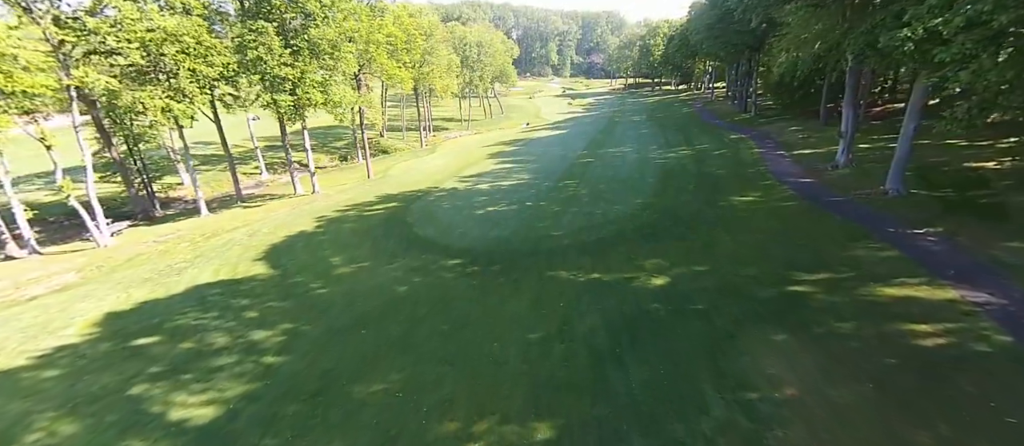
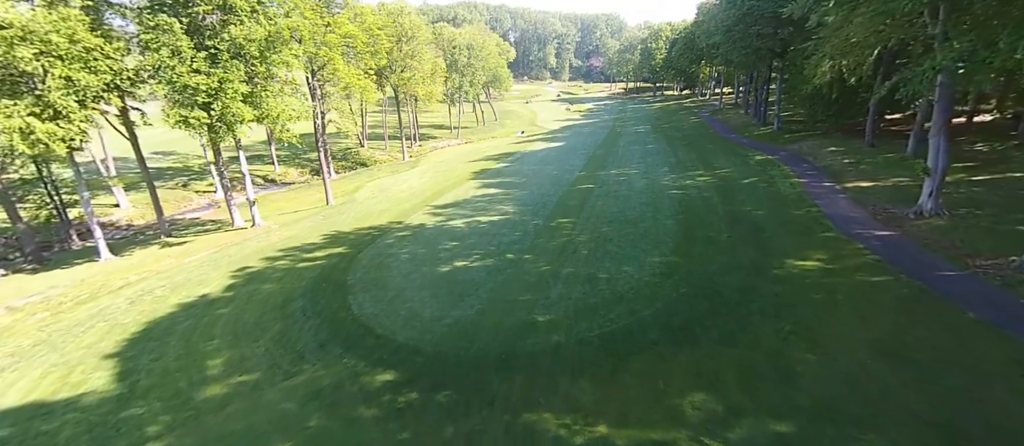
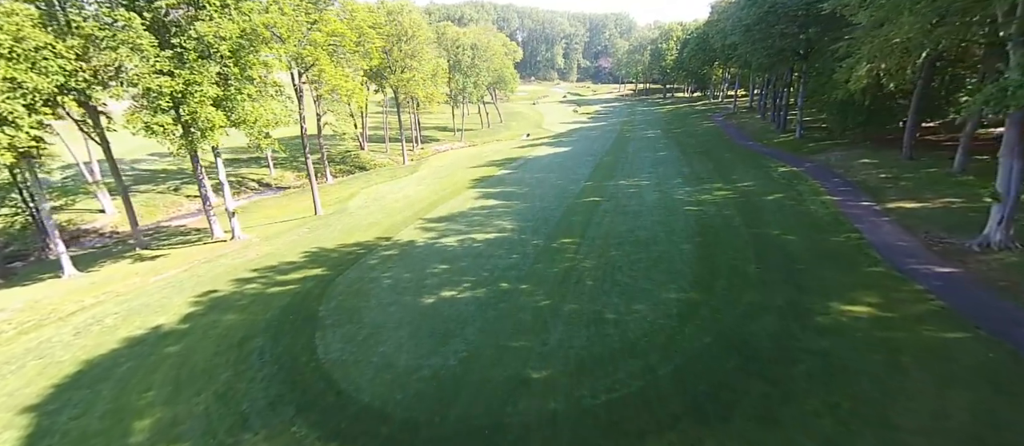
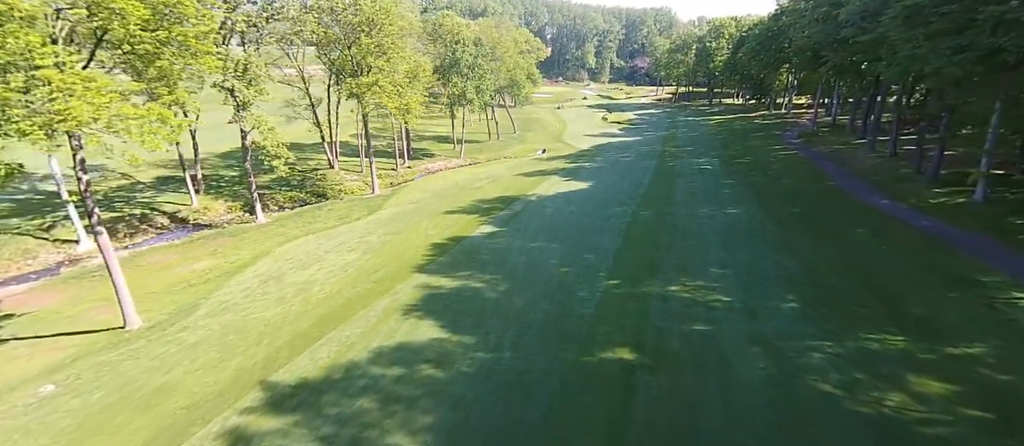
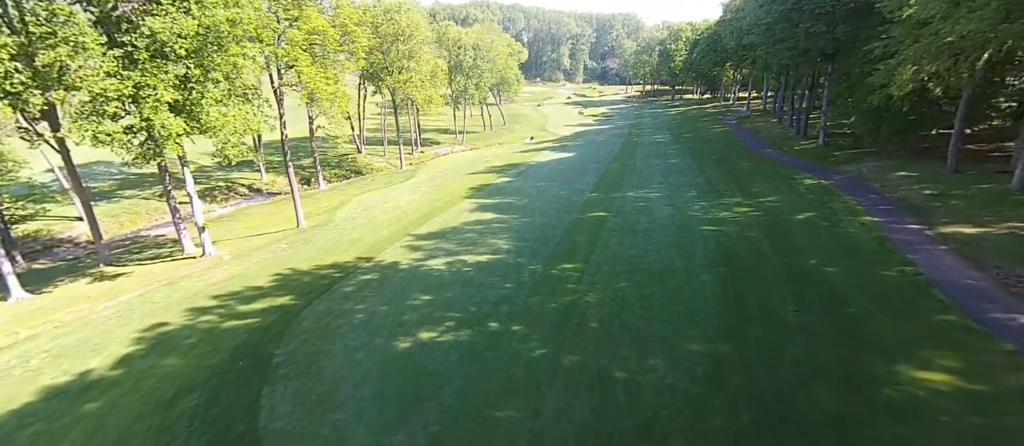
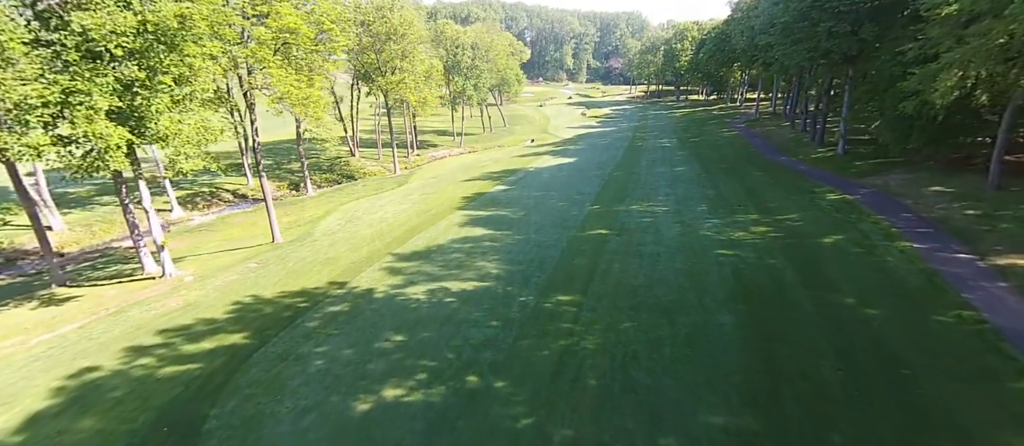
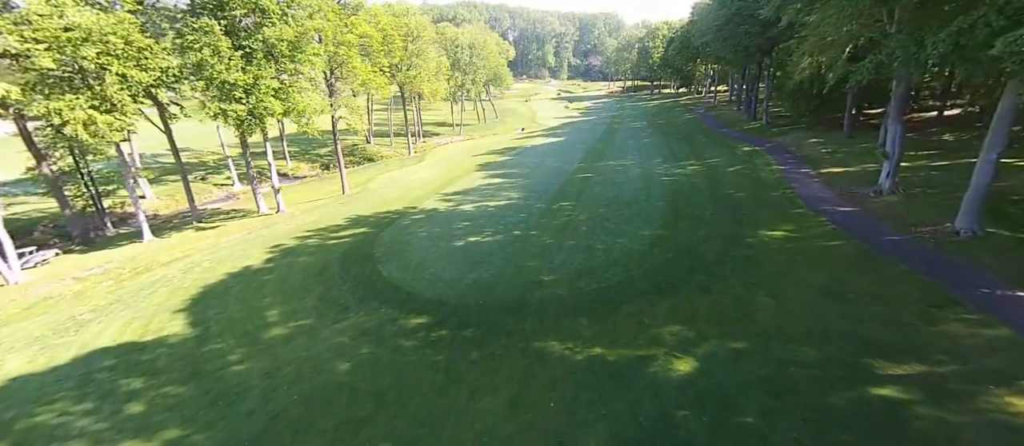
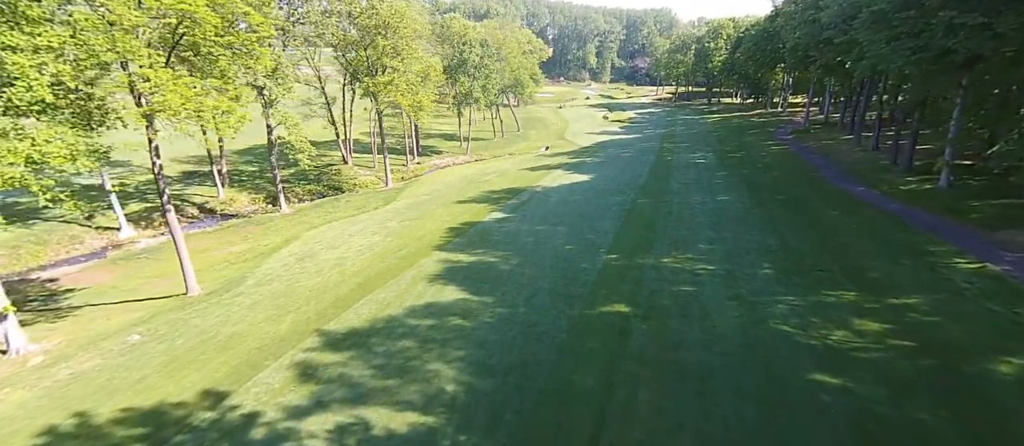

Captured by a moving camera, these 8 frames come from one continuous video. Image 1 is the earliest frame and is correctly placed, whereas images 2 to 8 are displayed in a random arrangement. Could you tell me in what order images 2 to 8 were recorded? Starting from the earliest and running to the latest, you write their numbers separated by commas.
7, 2, 3, 5, 6, 8, 4
